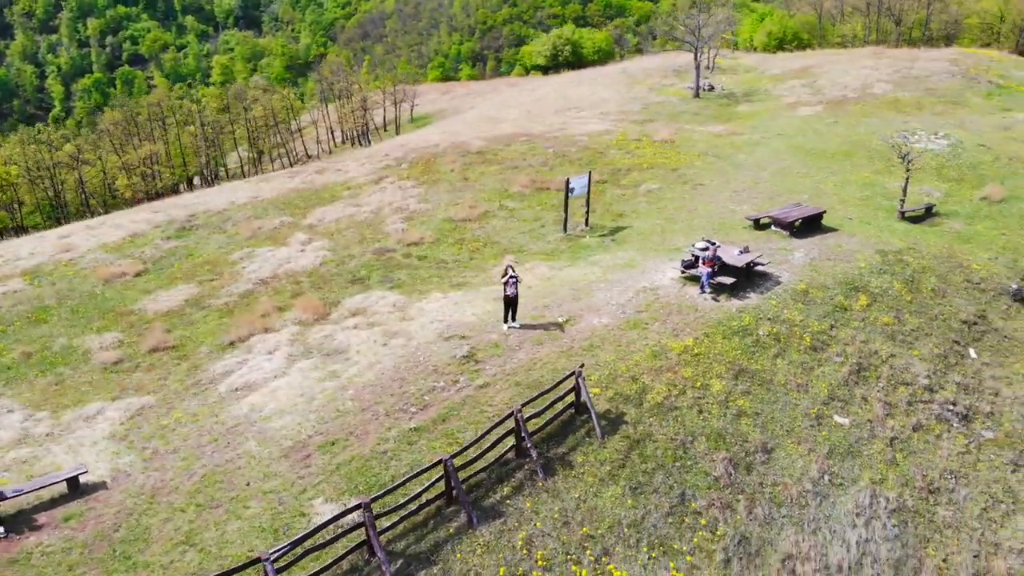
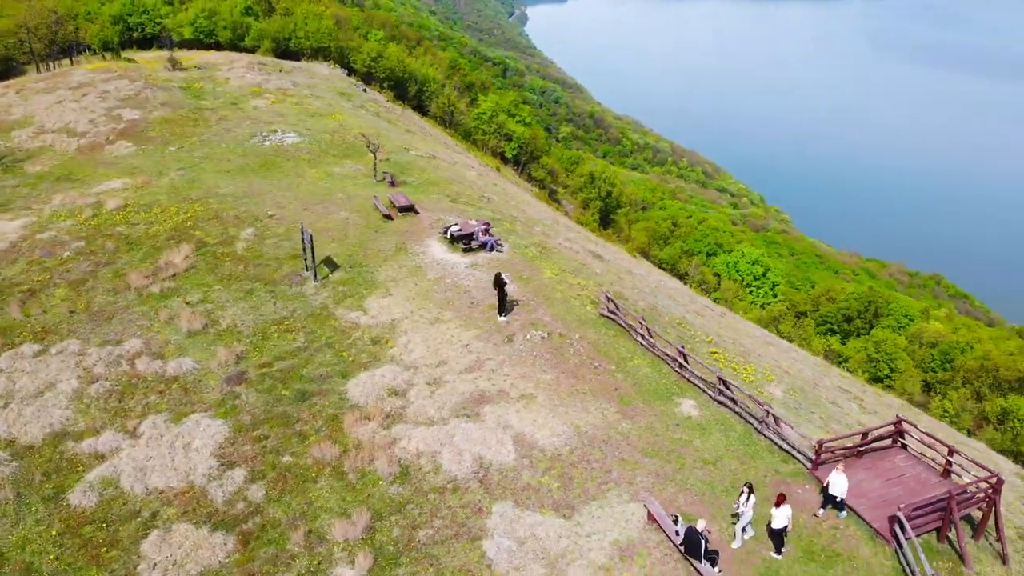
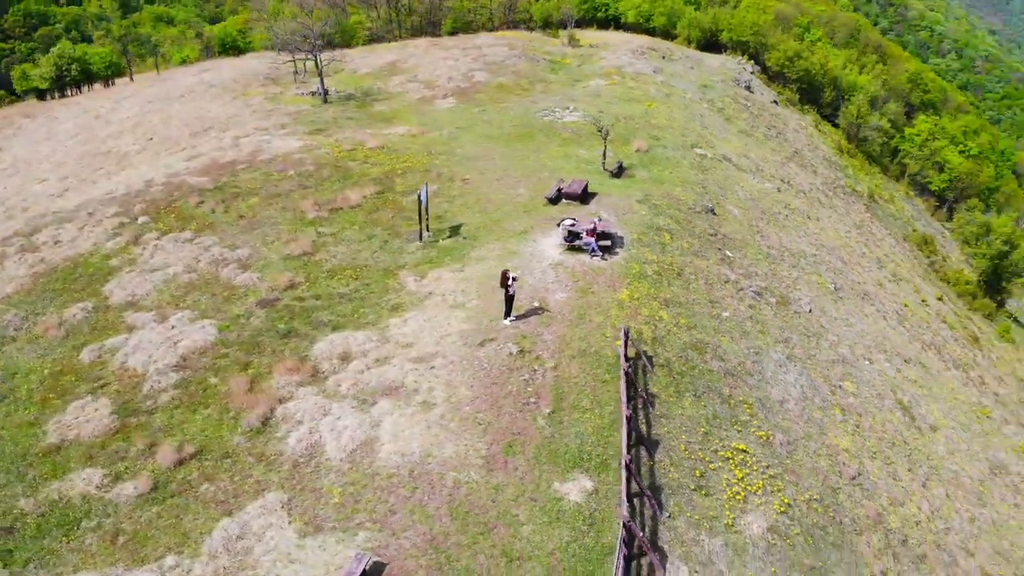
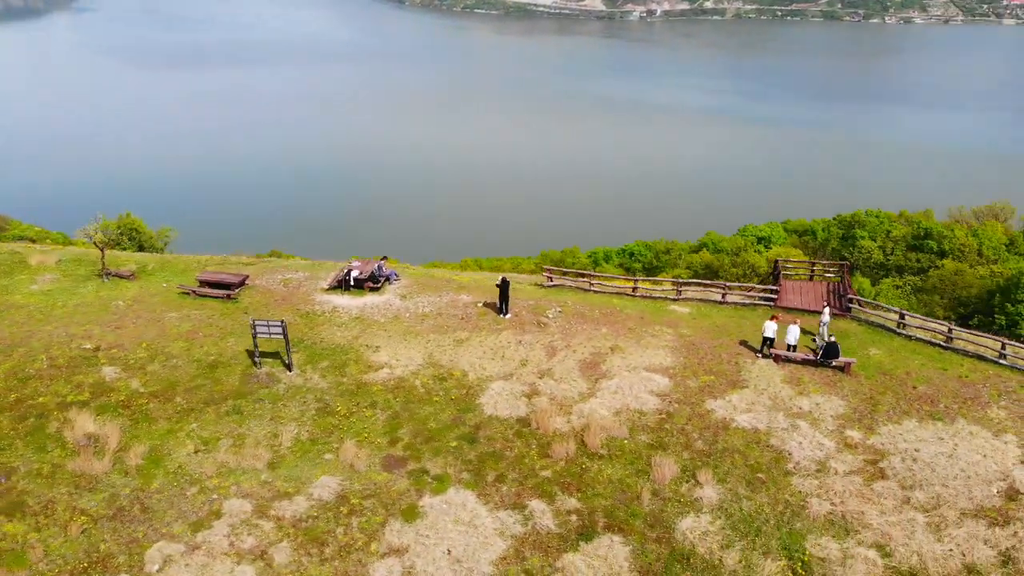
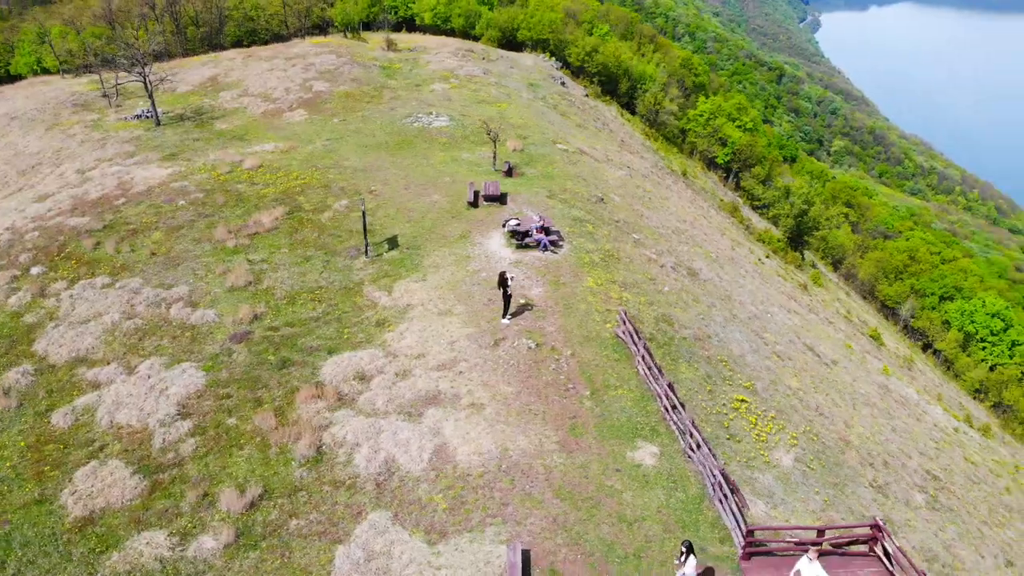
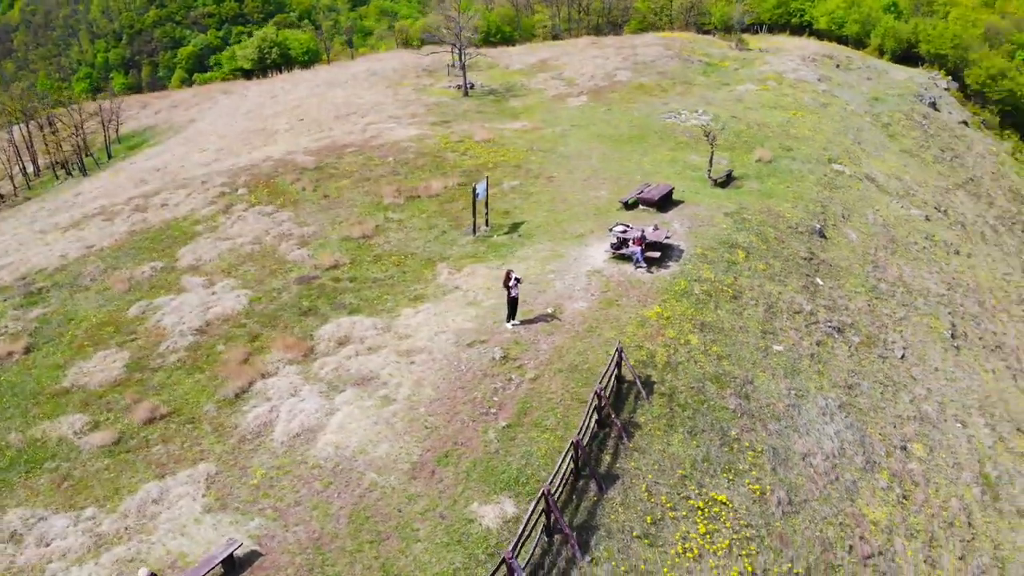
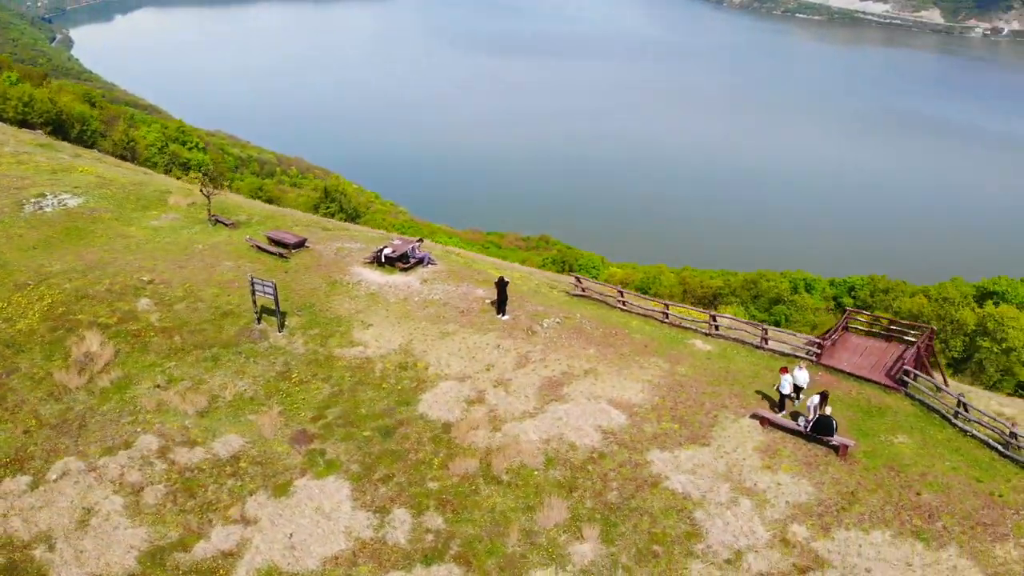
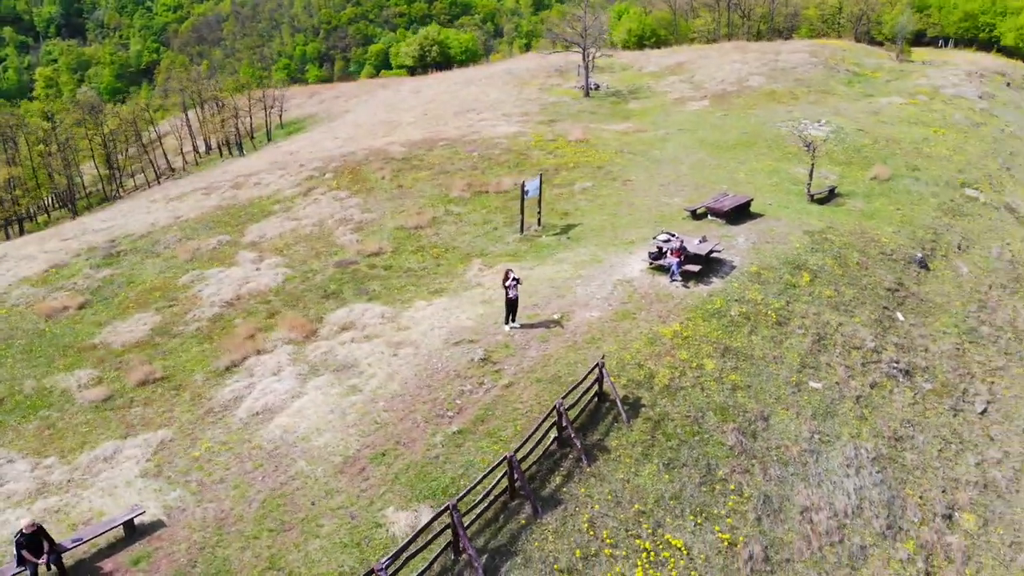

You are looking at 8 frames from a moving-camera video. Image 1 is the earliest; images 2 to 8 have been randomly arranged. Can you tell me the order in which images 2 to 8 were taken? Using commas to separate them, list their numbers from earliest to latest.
8, 6, 3, 5, 2, 7, 4
